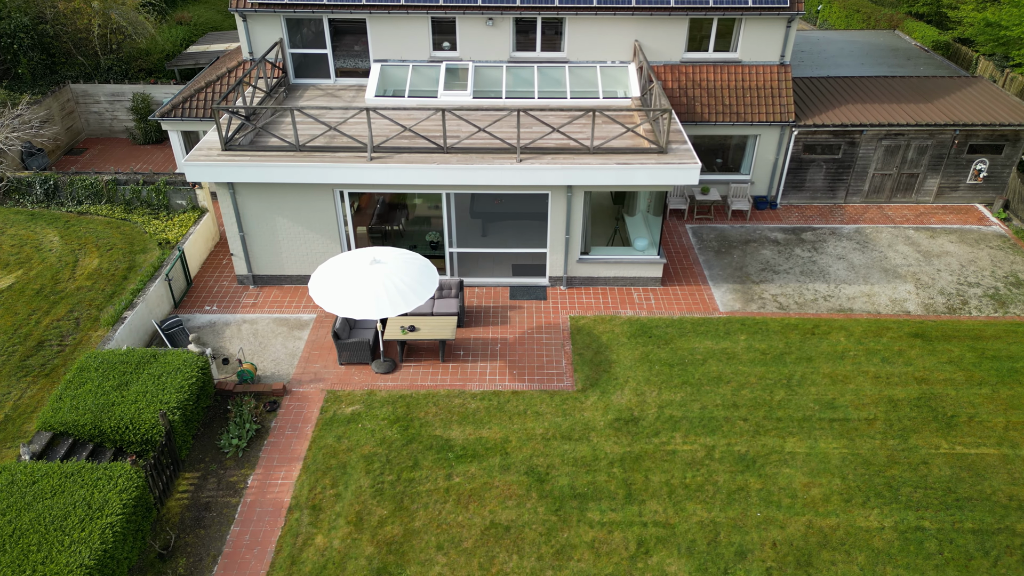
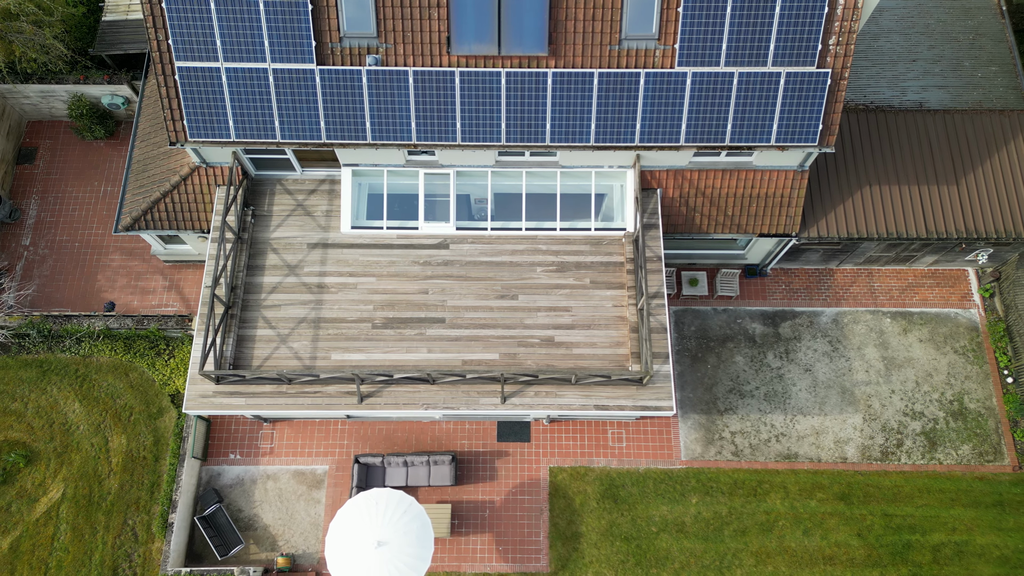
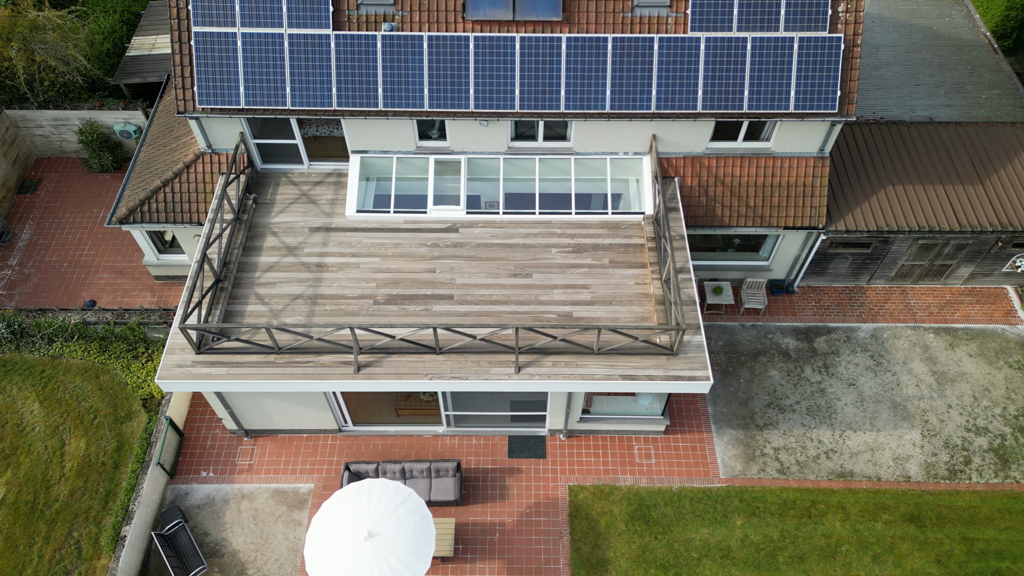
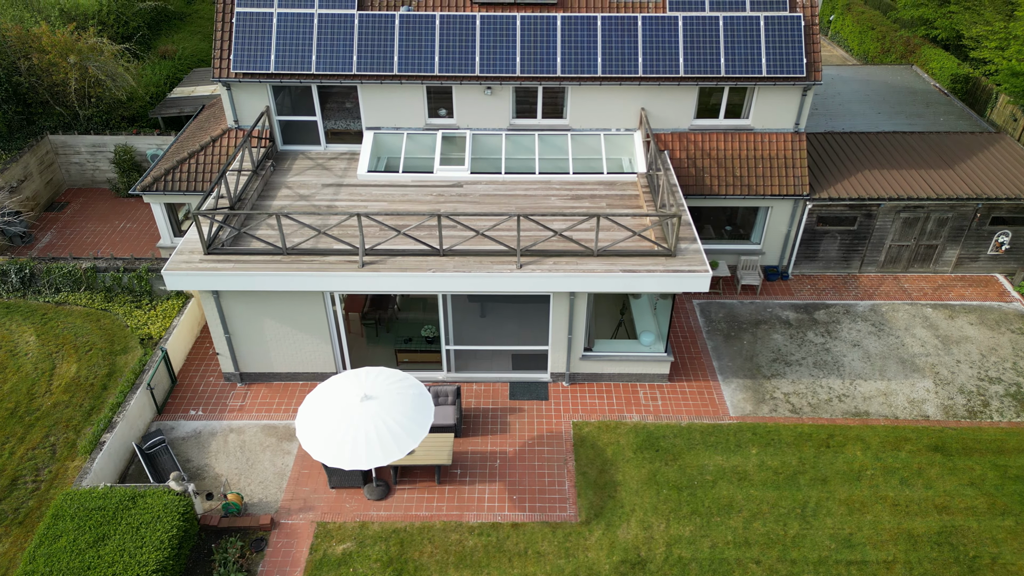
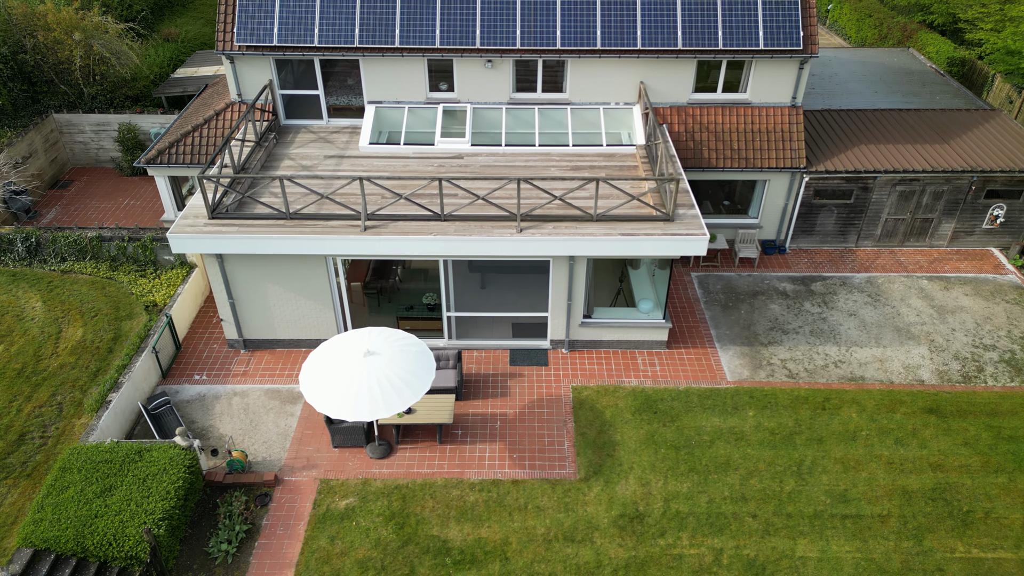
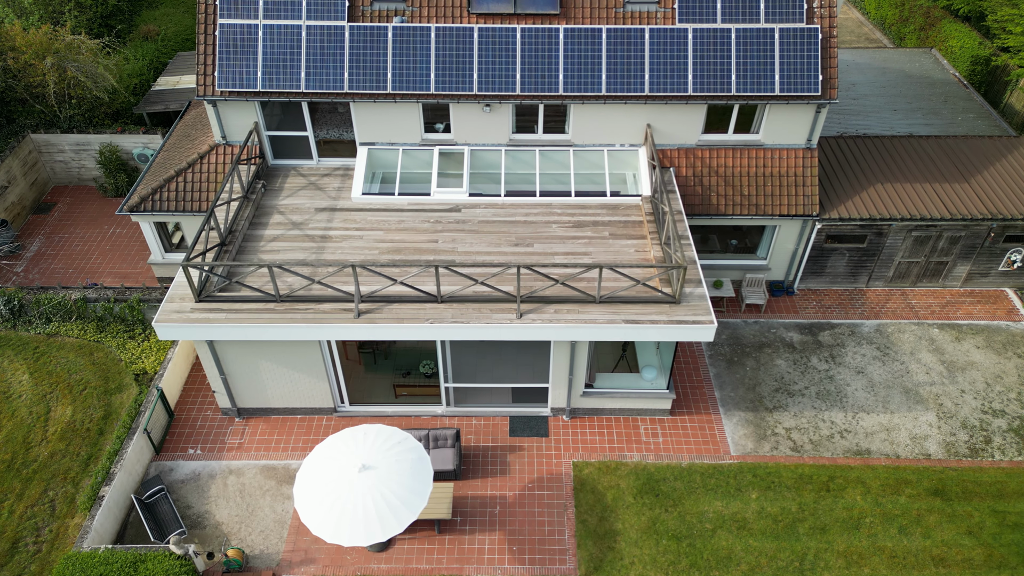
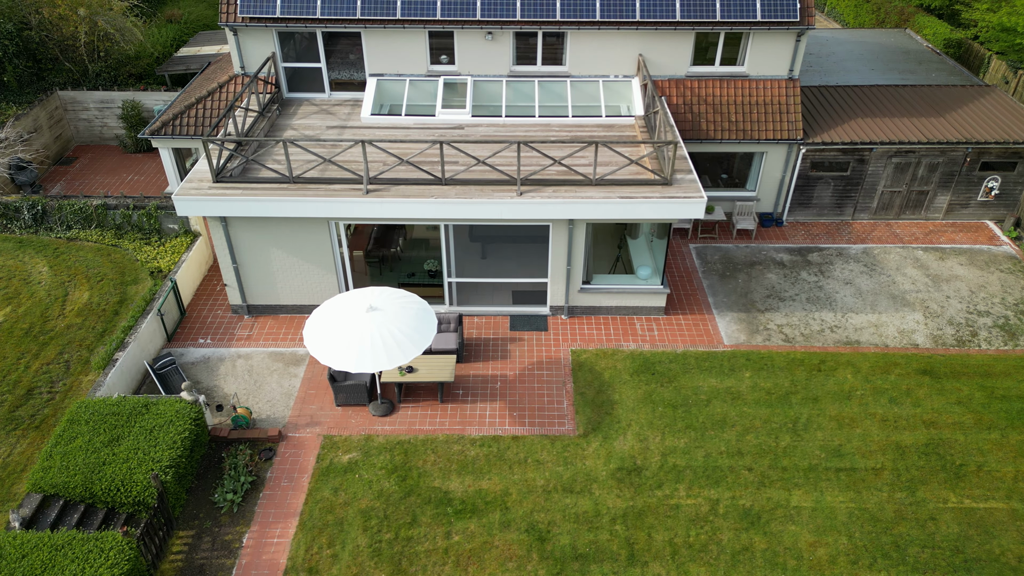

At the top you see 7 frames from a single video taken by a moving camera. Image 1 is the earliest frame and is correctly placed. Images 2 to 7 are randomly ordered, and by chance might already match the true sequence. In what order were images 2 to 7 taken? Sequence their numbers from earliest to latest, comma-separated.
7, 5, 4, 6, 3, 2
